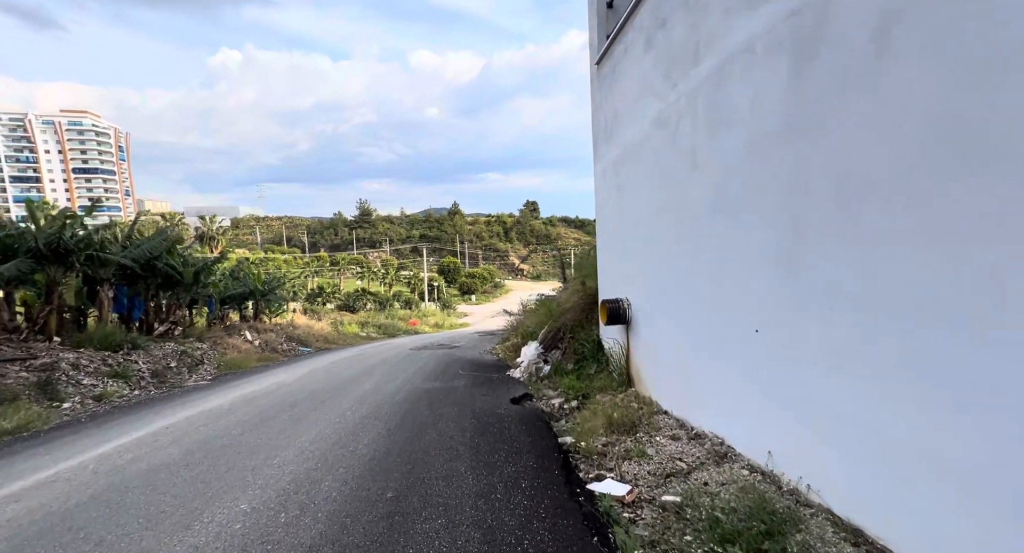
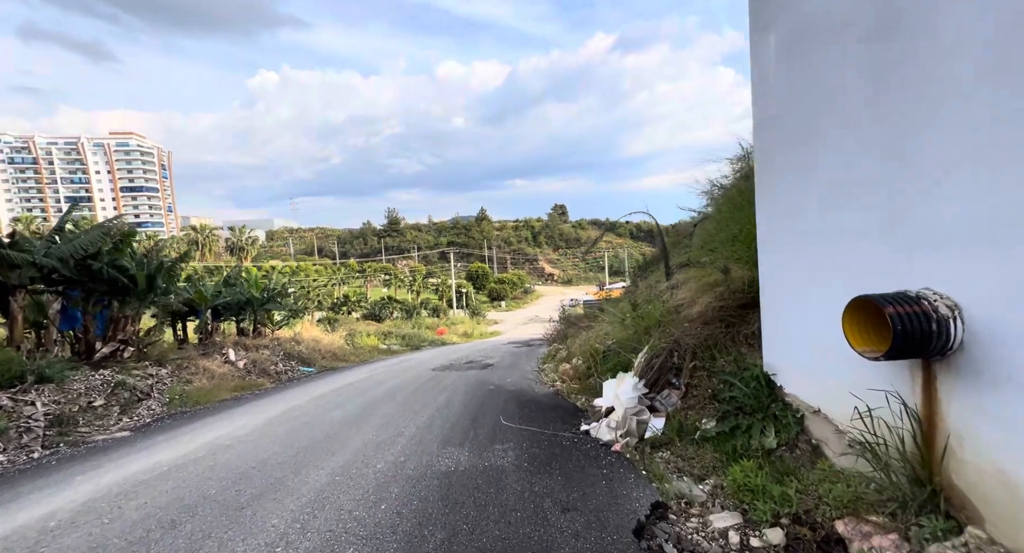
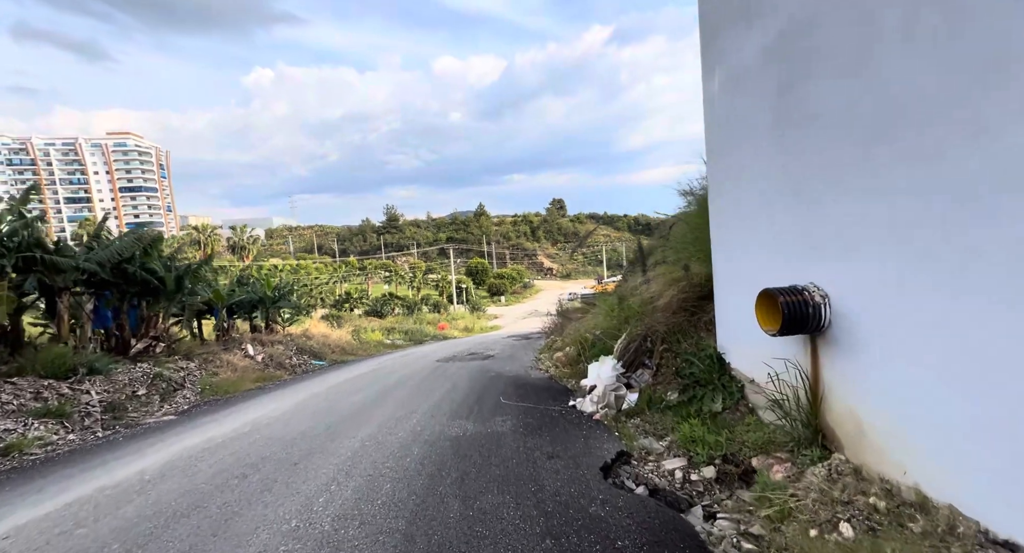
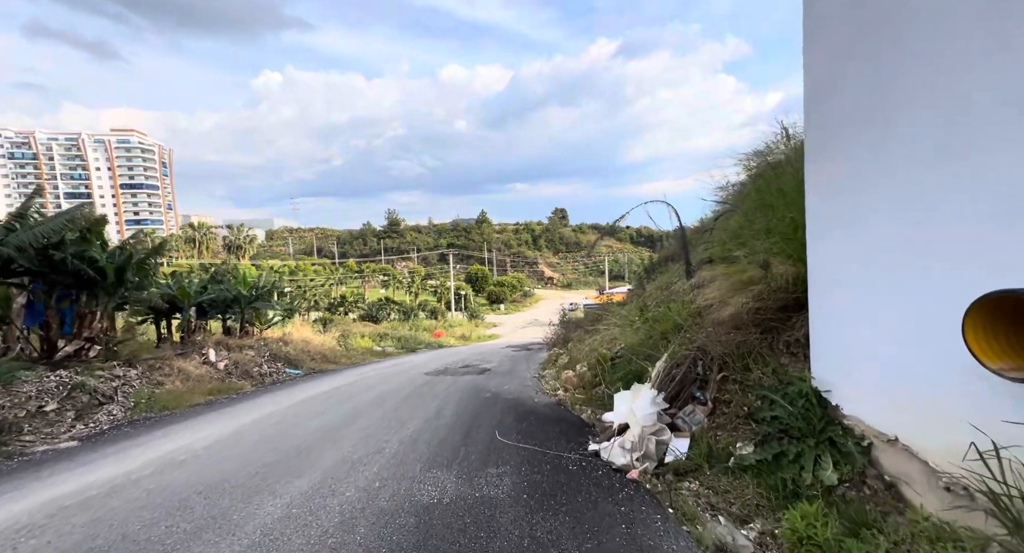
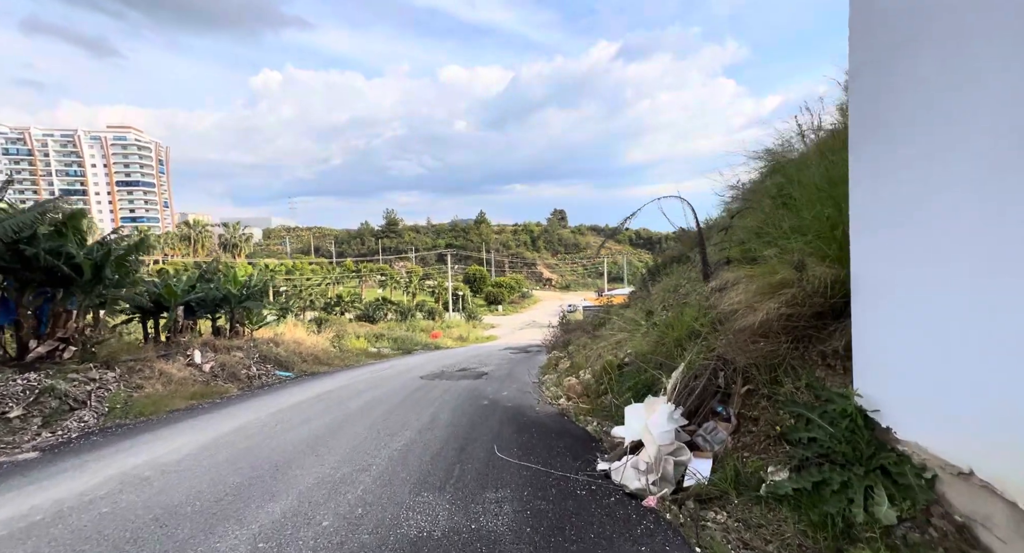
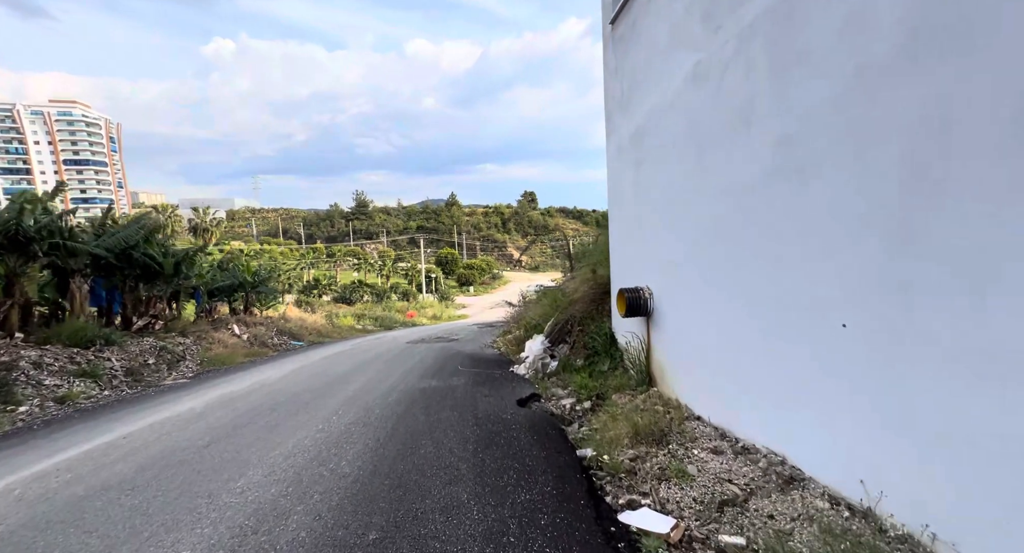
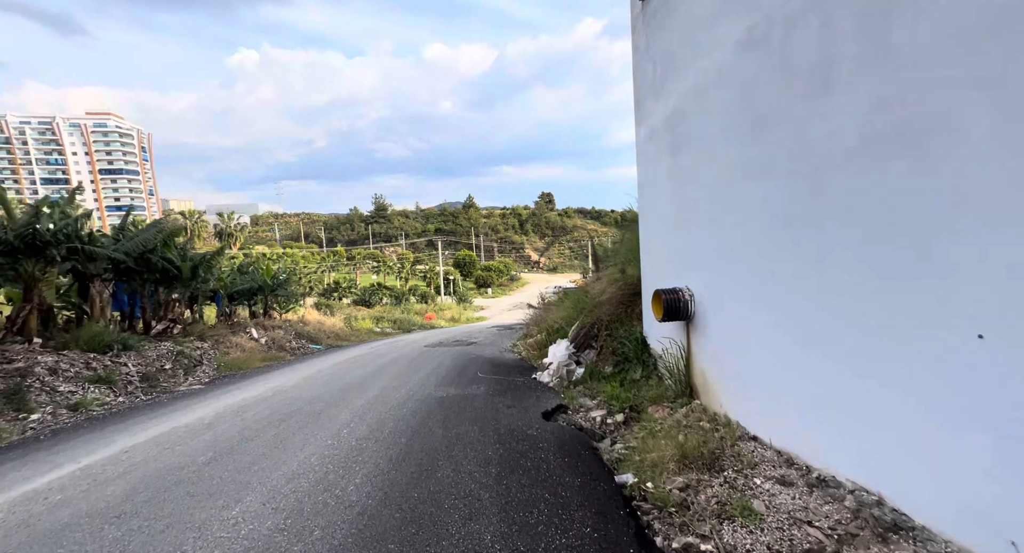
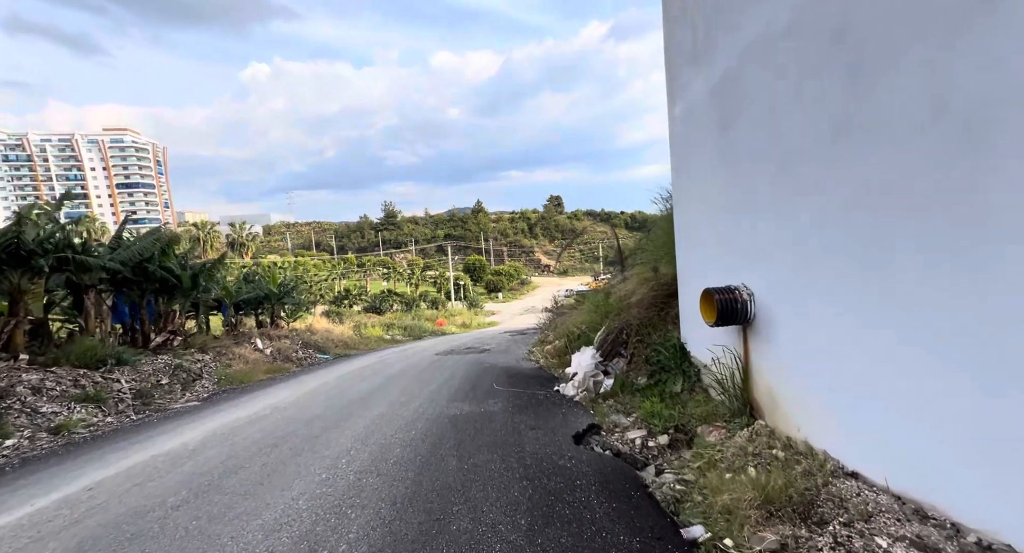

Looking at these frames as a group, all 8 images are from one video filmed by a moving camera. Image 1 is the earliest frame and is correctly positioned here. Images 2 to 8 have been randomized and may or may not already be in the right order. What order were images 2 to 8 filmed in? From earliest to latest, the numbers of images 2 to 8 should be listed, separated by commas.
6, 7, 8, 3, 2, 4, 5
